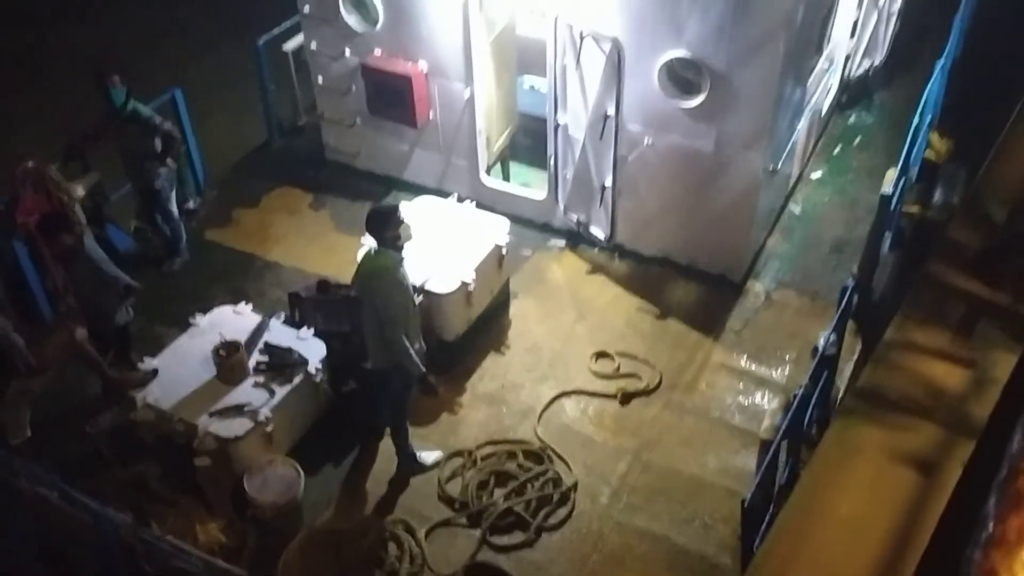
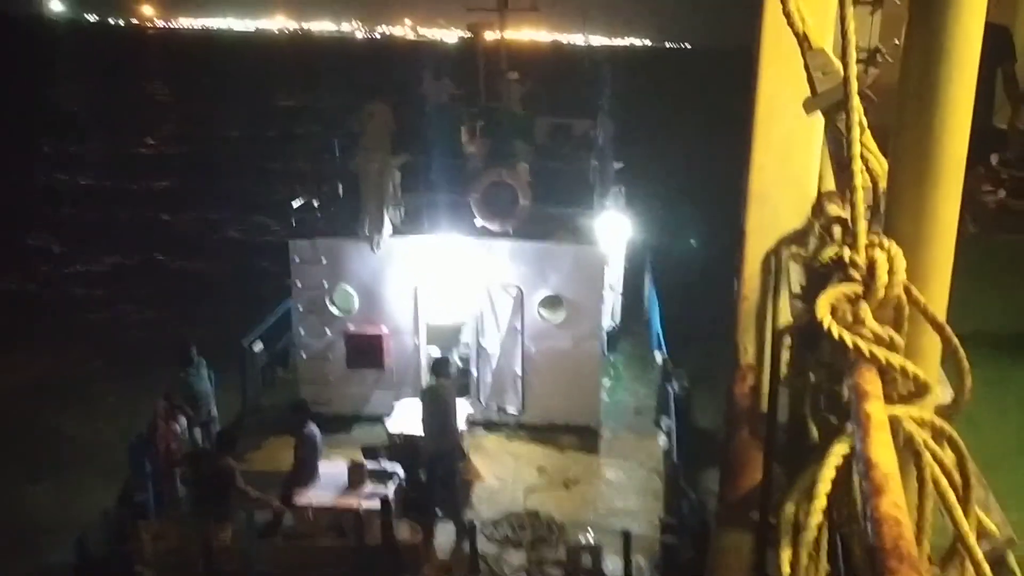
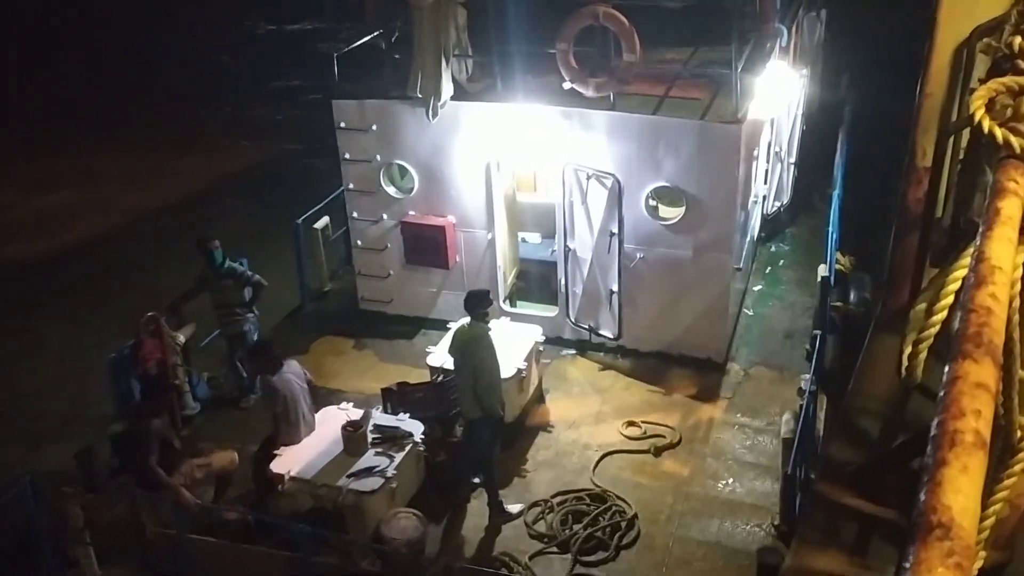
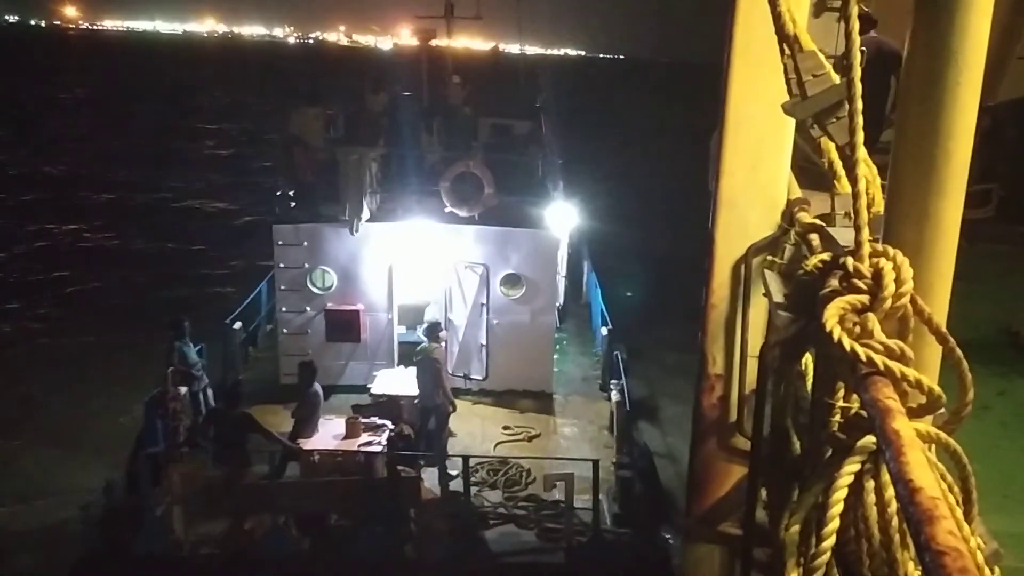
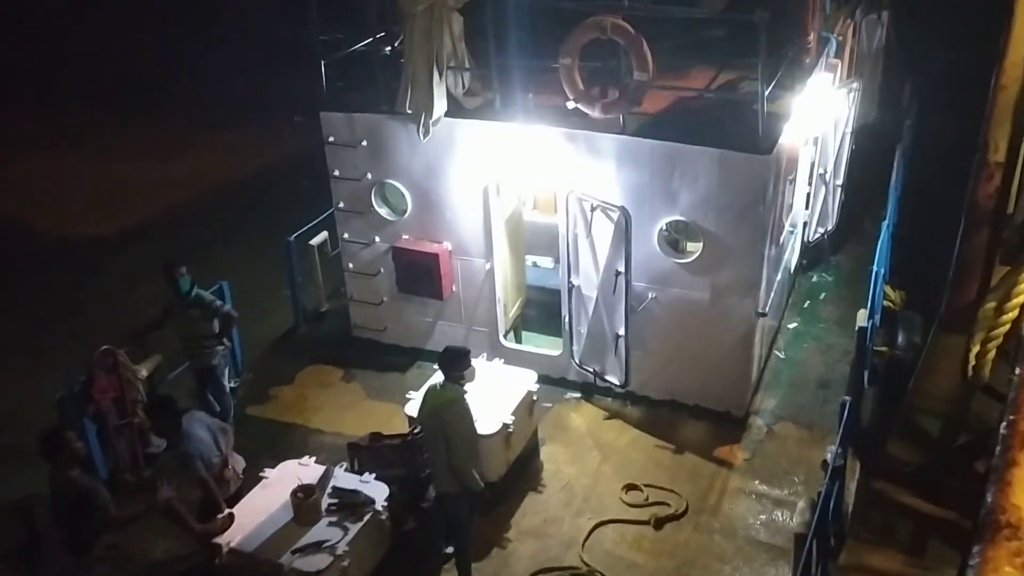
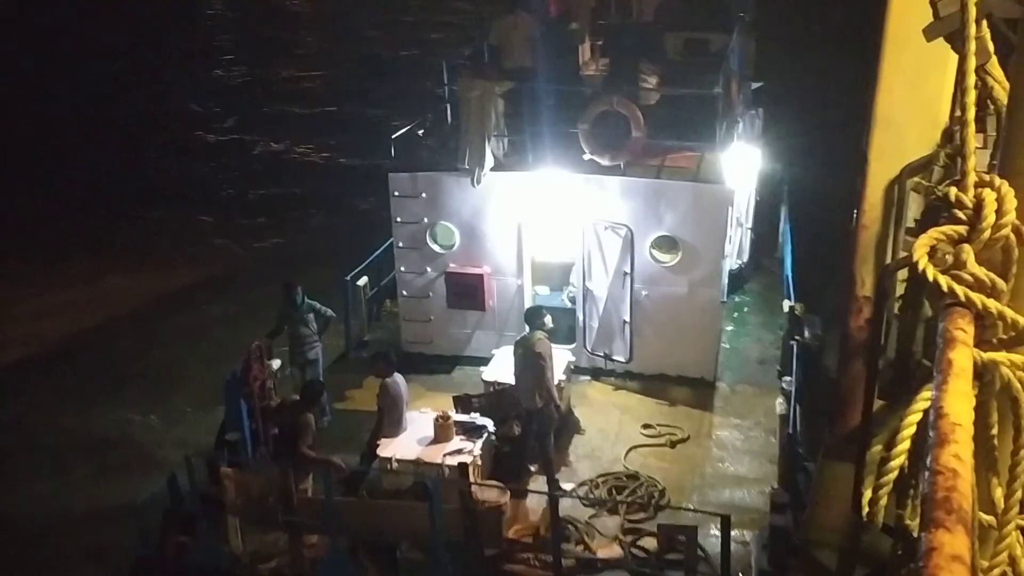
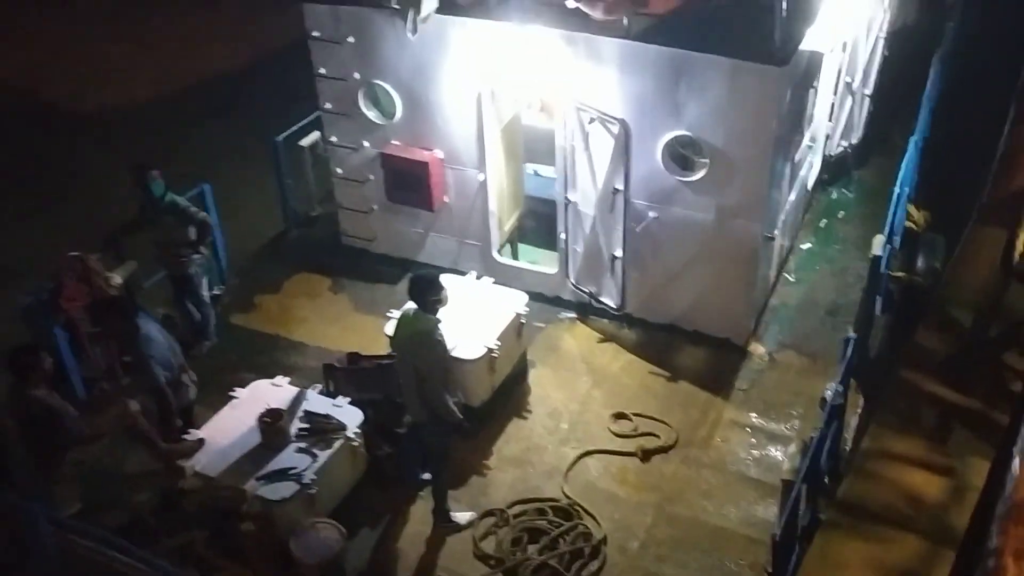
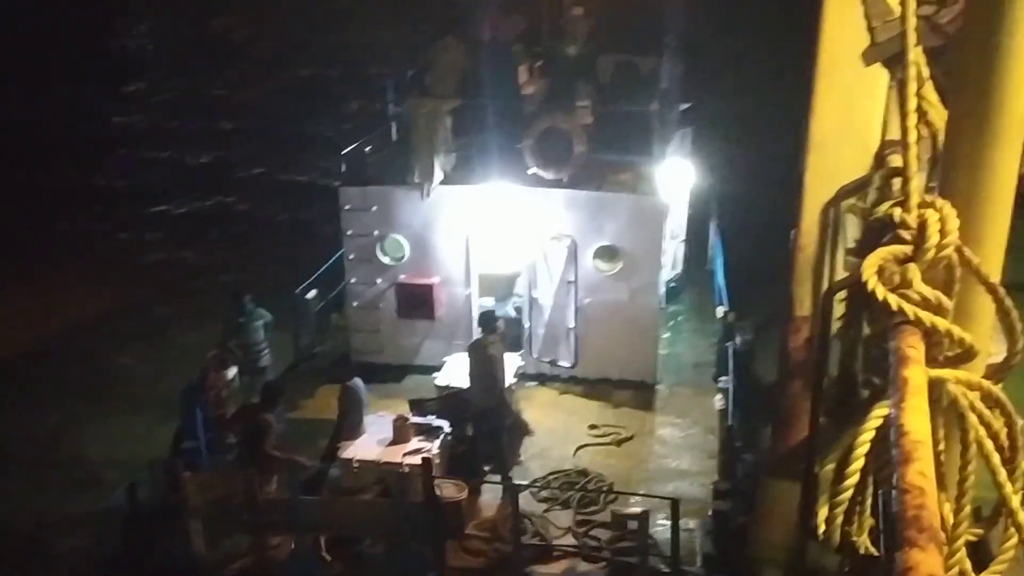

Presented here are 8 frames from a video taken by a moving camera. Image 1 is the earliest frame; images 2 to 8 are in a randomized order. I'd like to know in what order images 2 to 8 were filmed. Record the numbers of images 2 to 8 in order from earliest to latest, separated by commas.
7, 5, 3, 6, 8, 2, 4
